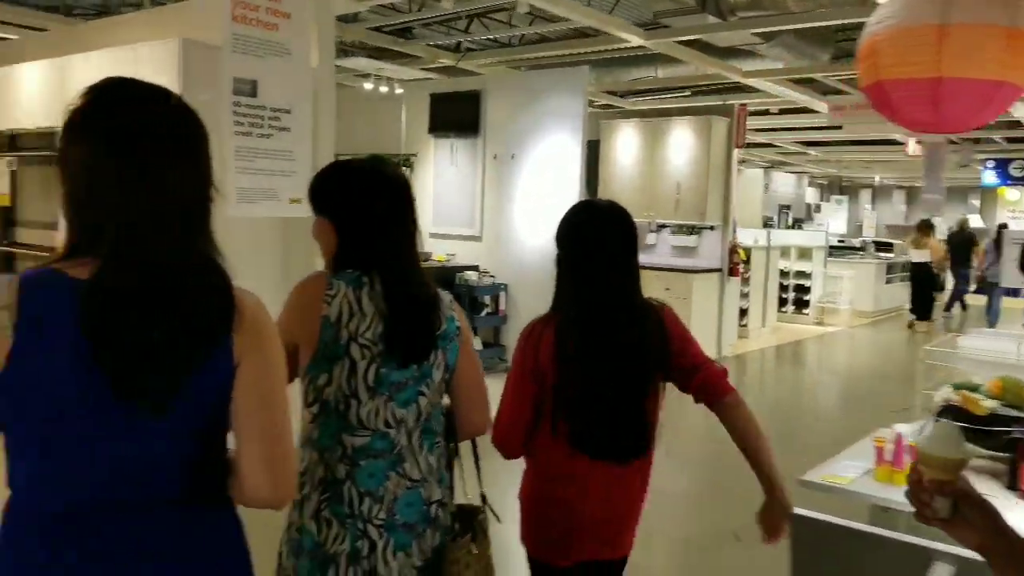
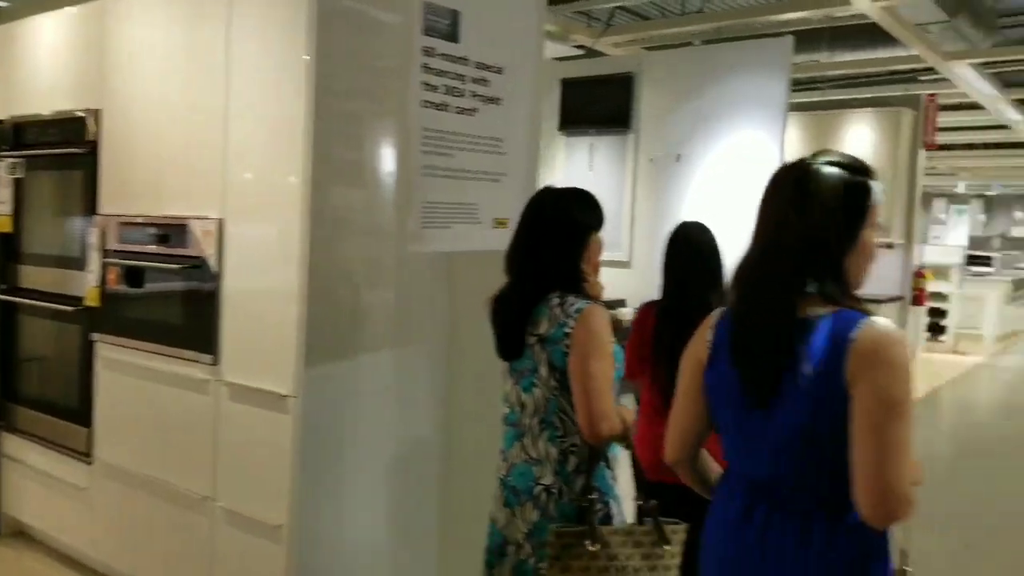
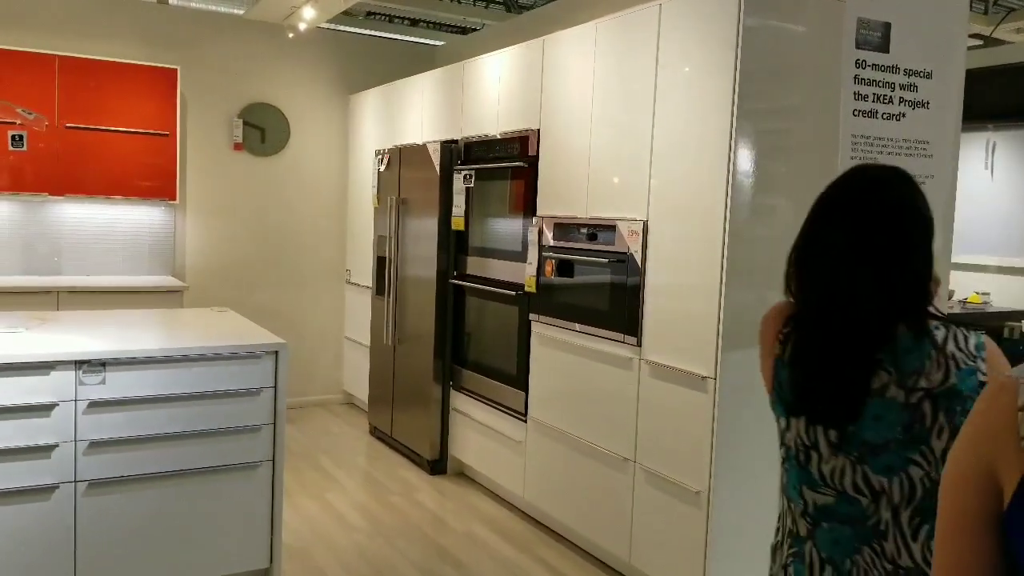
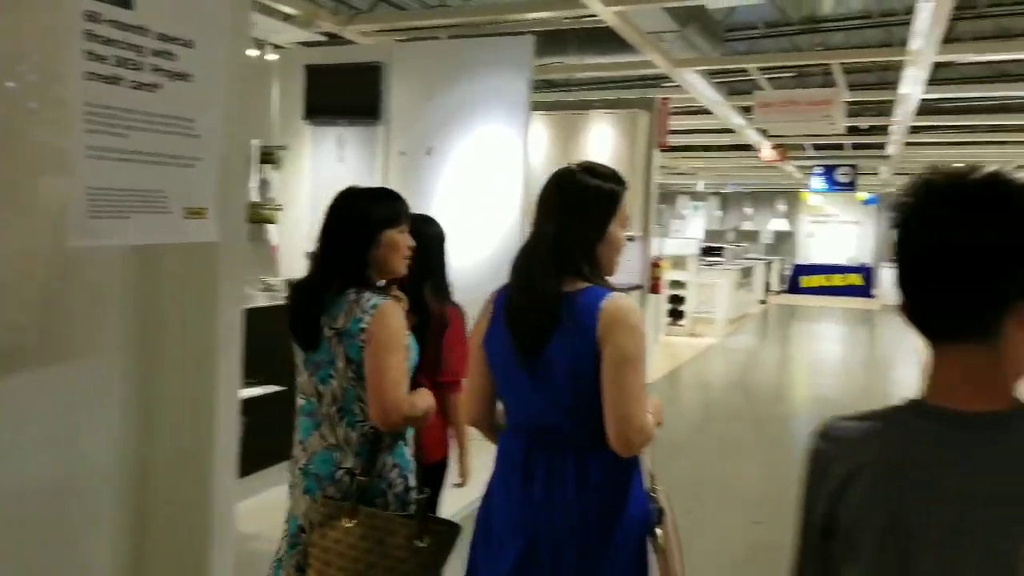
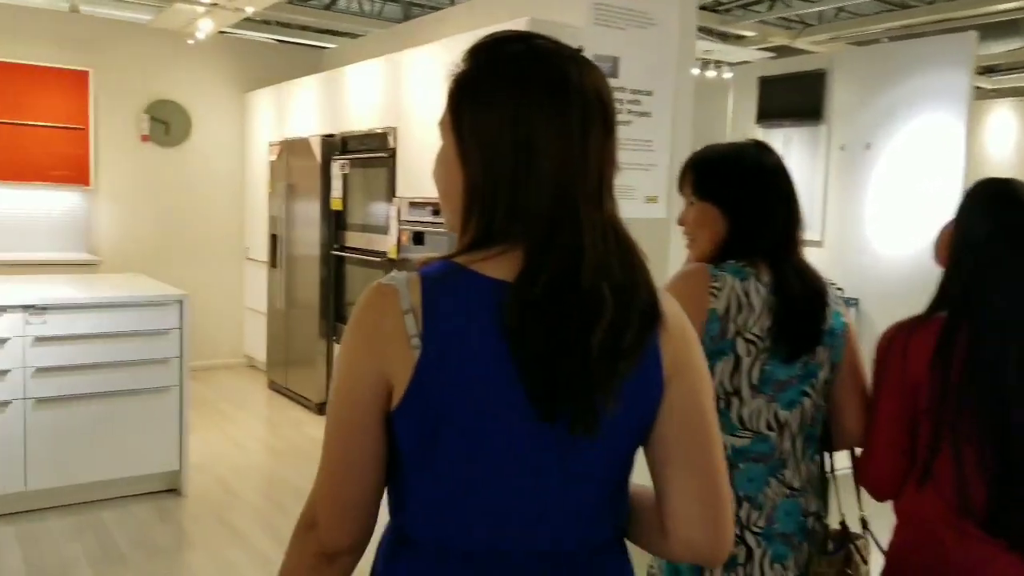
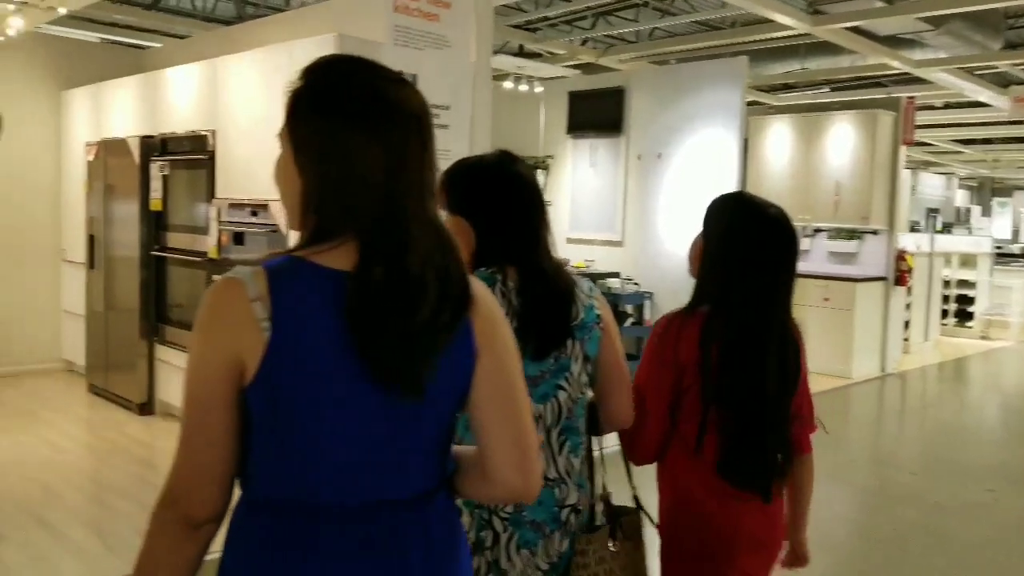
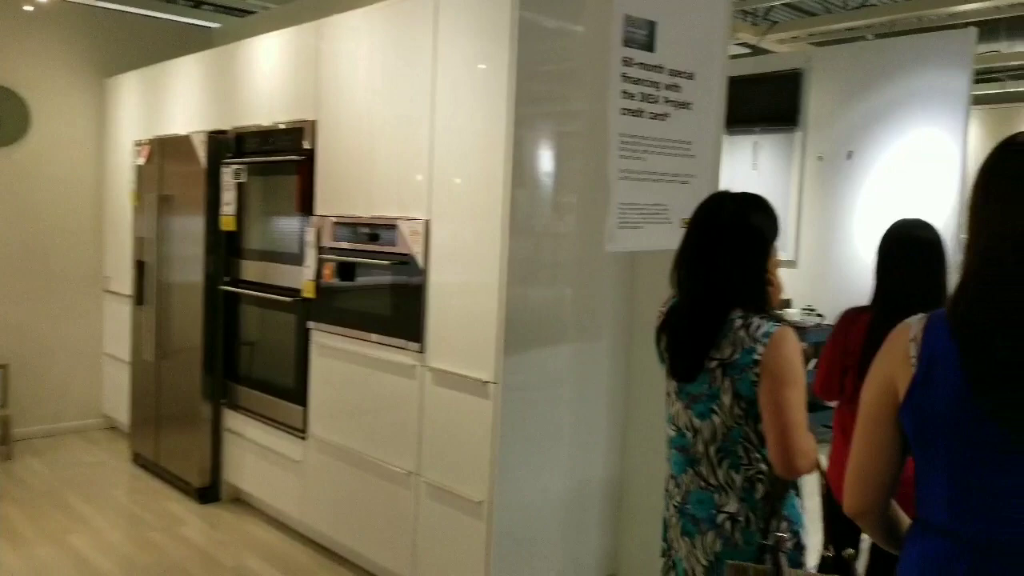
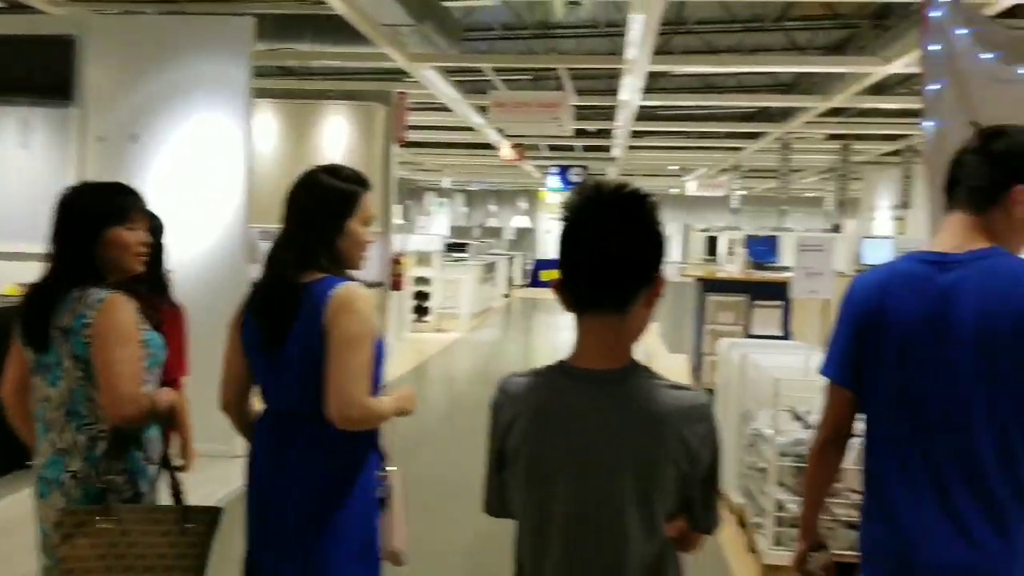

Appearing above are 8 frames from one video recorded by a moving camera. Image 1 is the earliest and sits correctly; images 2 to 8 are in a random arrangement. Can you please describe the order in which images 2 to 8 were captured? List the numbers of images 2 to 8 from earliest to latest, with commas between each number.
6, 5, 3, 7, 2, 4, 8
